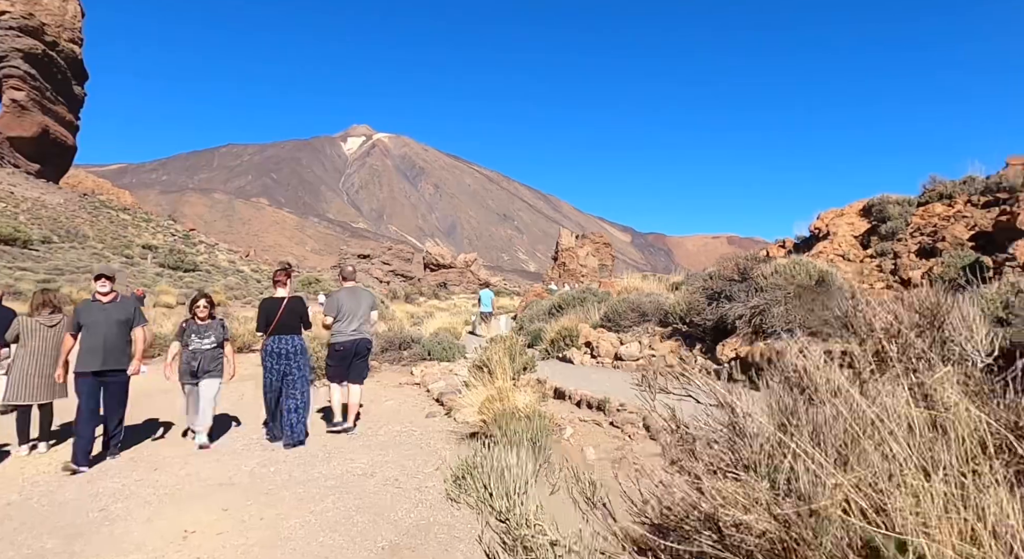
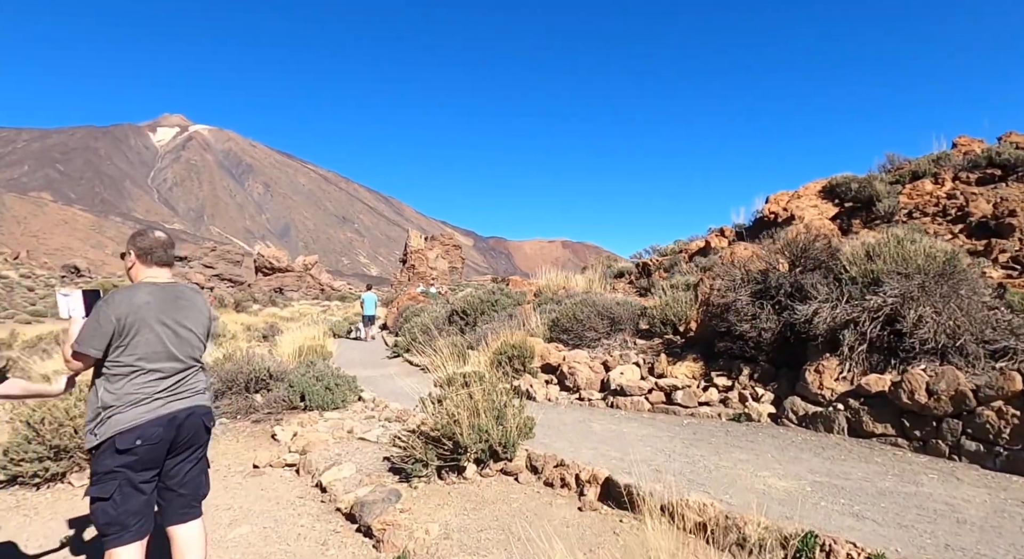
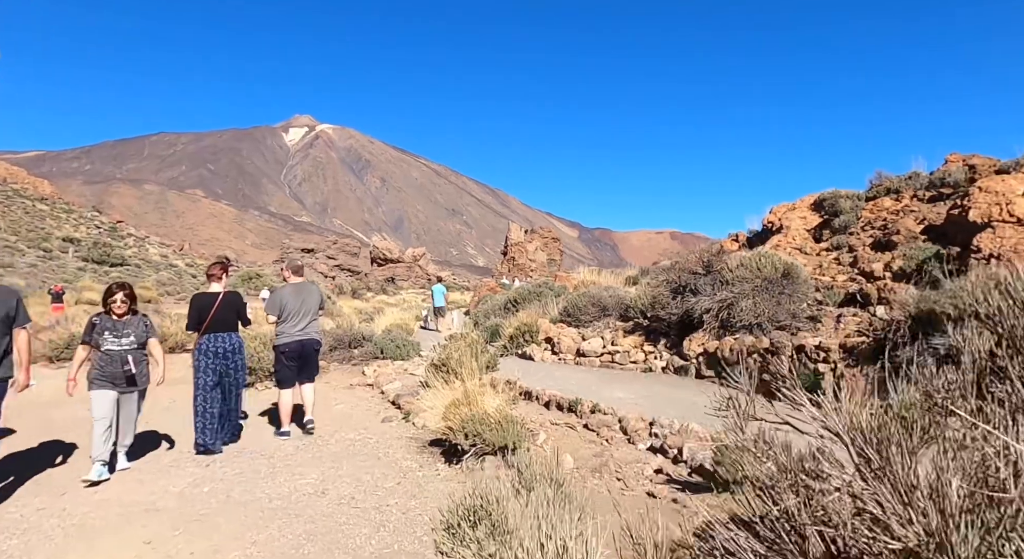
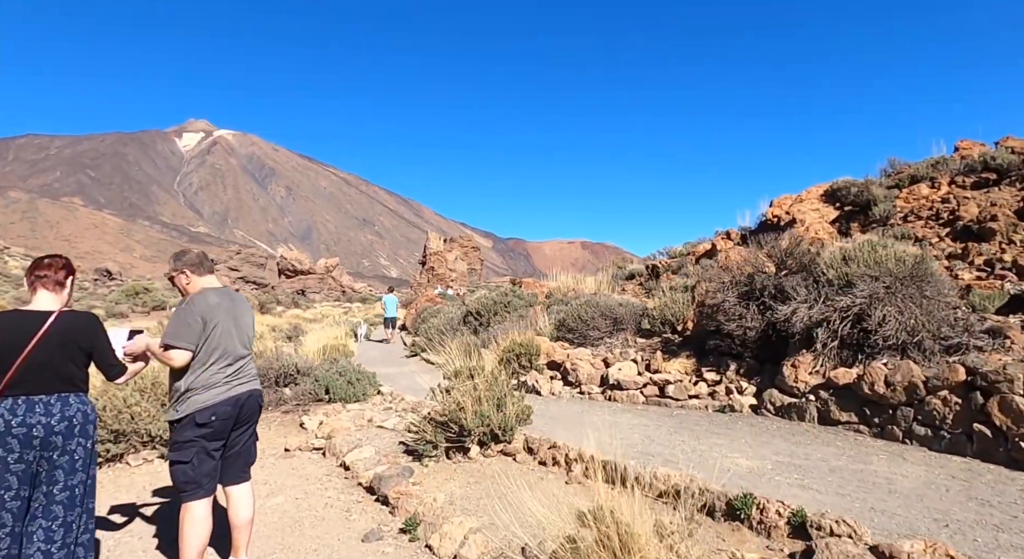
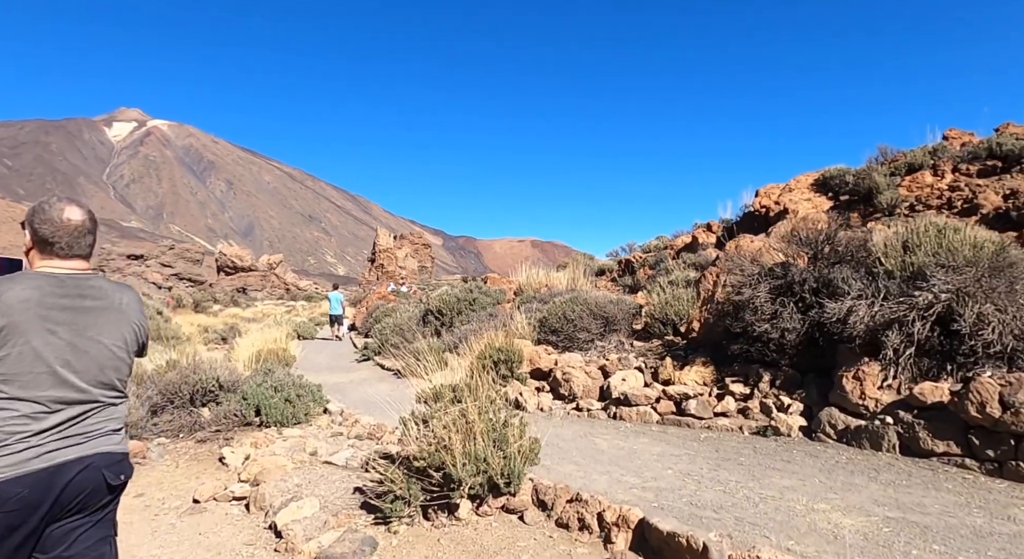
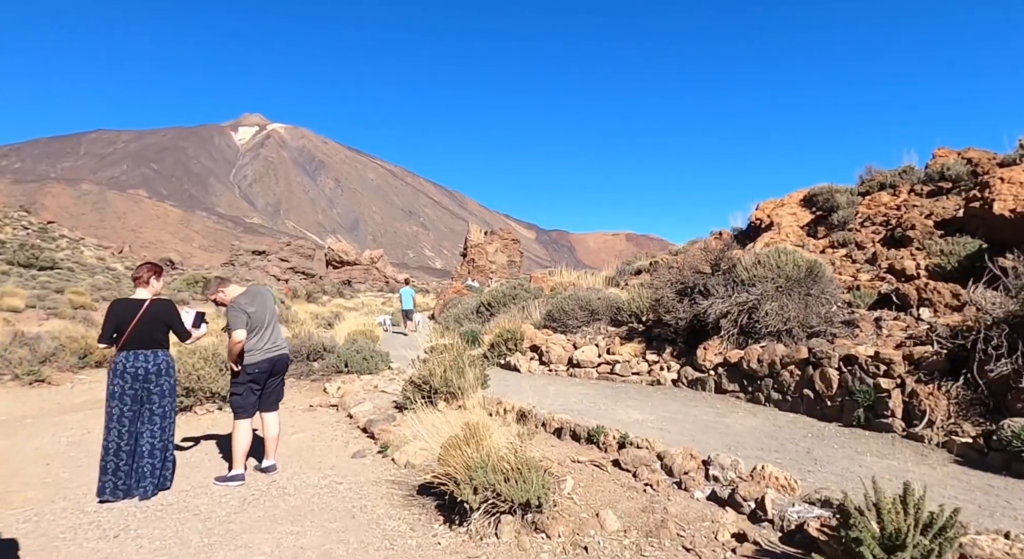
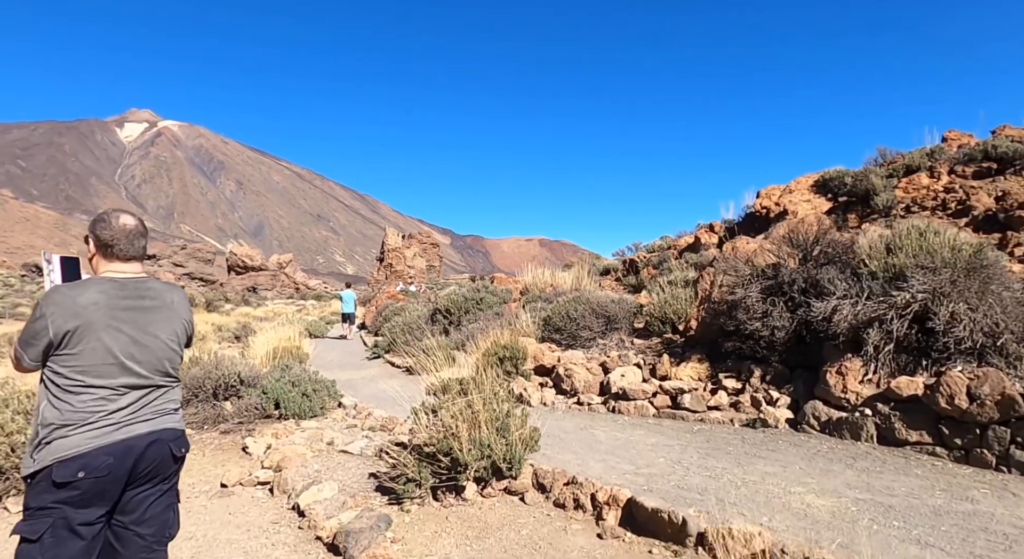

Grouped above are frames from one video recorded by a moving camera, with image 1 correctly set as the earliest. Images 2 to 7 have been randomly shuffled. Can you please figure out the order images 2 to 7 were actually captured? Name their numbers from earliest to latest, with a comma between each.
3, 6, 4, 2, 7, 5
